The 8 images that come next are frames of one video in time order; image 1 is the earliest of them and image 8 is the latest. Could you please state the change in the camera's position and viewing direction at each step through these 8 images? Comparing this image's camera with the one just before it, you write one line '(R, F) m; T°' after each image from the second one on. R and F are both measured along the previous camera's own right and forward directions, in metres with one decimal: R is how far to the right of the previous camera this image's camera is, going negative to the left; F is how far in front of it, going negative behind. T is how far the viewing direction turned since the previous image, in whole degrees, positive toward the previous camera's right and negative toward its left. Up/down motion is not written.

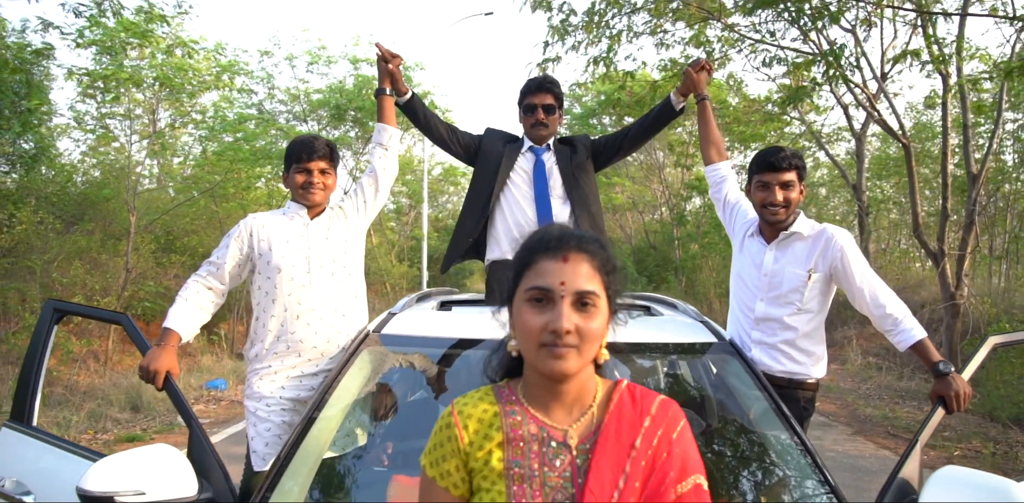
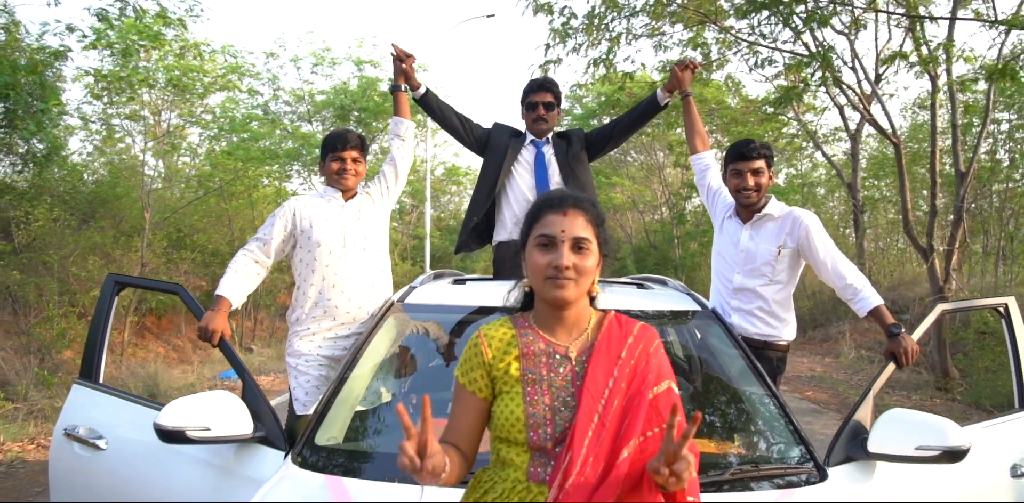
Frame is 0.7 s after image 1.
(0.0, -0.3) m; 0°
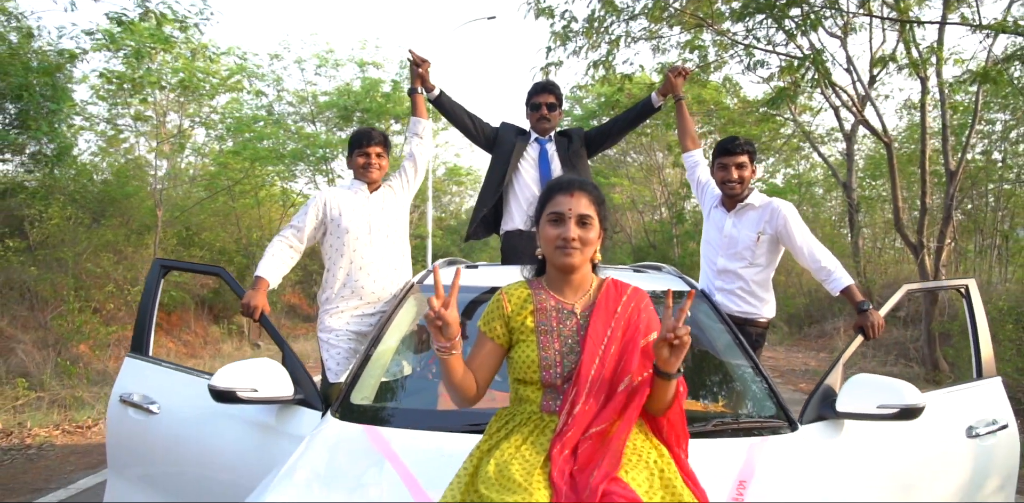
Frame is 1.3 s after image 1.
(0.0, -0.3) m; 0°
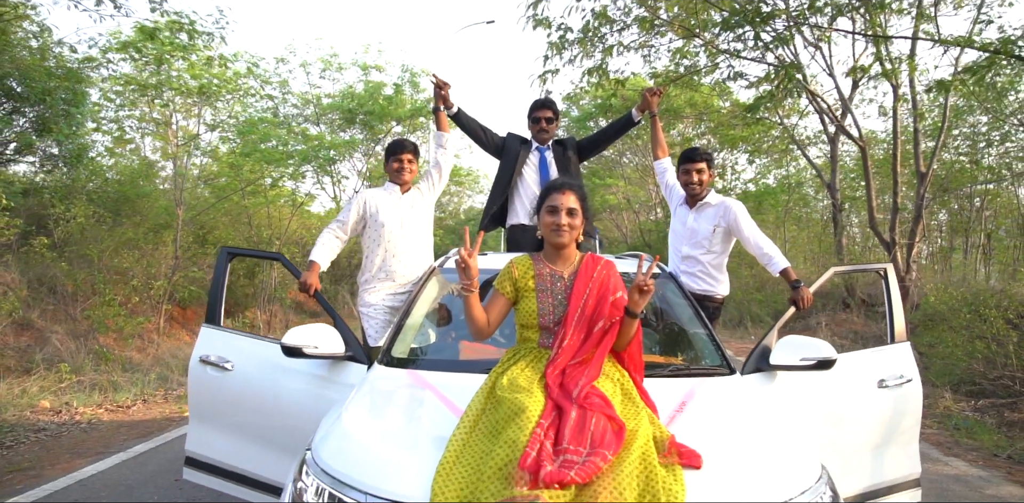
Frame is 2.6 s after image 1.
(0.0, -0.6) m; 0°
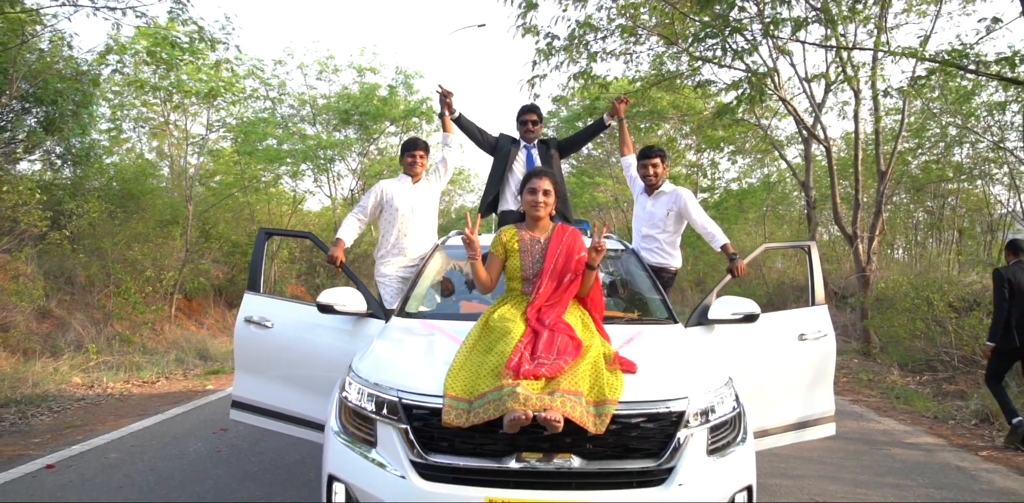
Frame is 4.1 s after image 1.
(0.0, -0.7) m; +1°
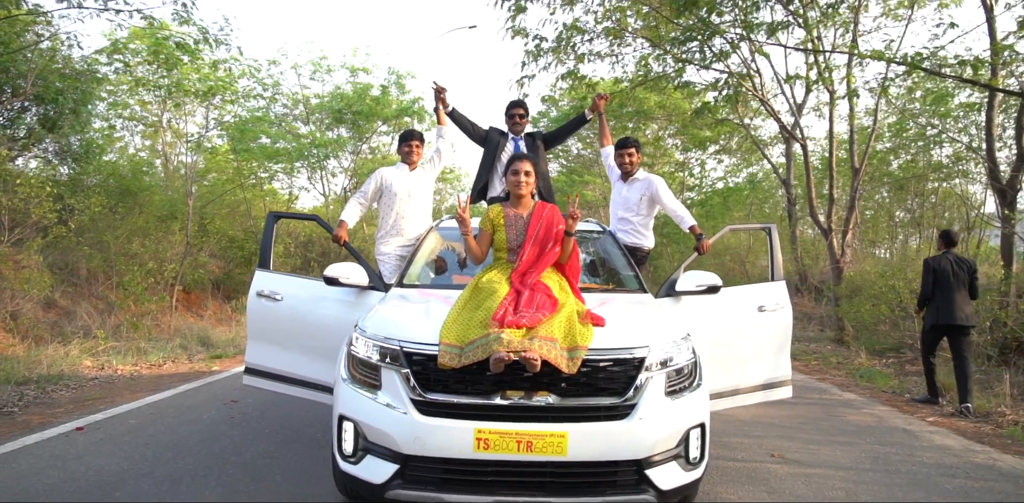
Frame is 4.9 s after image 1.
(0.0, -0.4) m; +1°
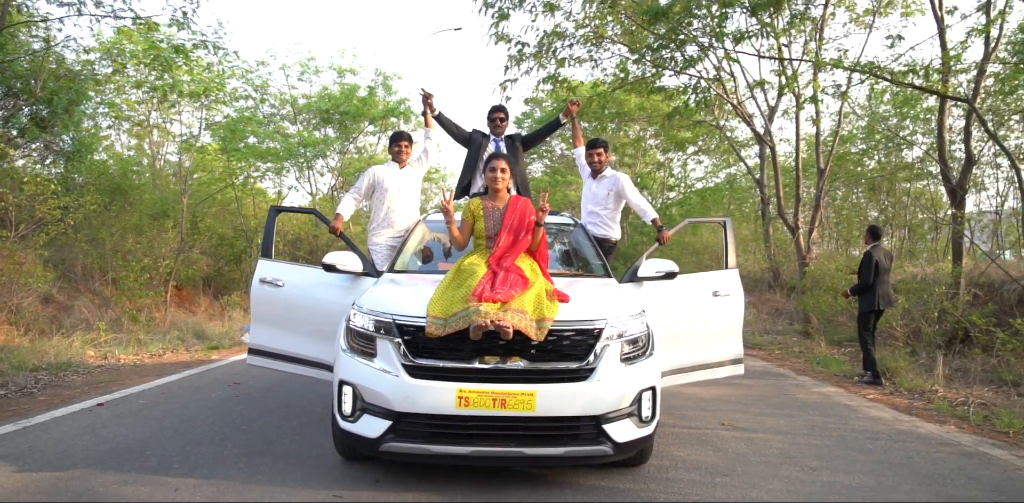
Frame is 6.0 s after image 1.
(0.0, -0.5) m; +1°
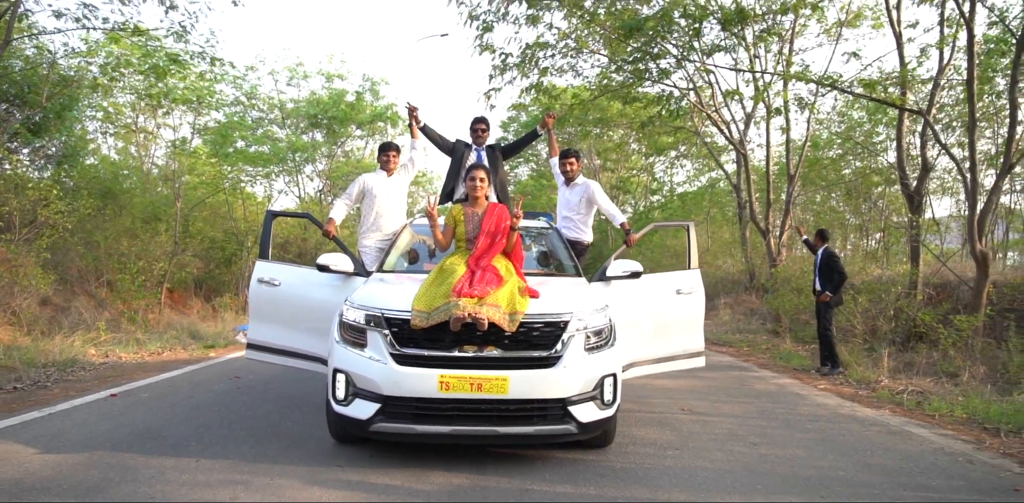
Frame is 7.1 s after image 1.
(+0.1, -0.4) m; +1°
